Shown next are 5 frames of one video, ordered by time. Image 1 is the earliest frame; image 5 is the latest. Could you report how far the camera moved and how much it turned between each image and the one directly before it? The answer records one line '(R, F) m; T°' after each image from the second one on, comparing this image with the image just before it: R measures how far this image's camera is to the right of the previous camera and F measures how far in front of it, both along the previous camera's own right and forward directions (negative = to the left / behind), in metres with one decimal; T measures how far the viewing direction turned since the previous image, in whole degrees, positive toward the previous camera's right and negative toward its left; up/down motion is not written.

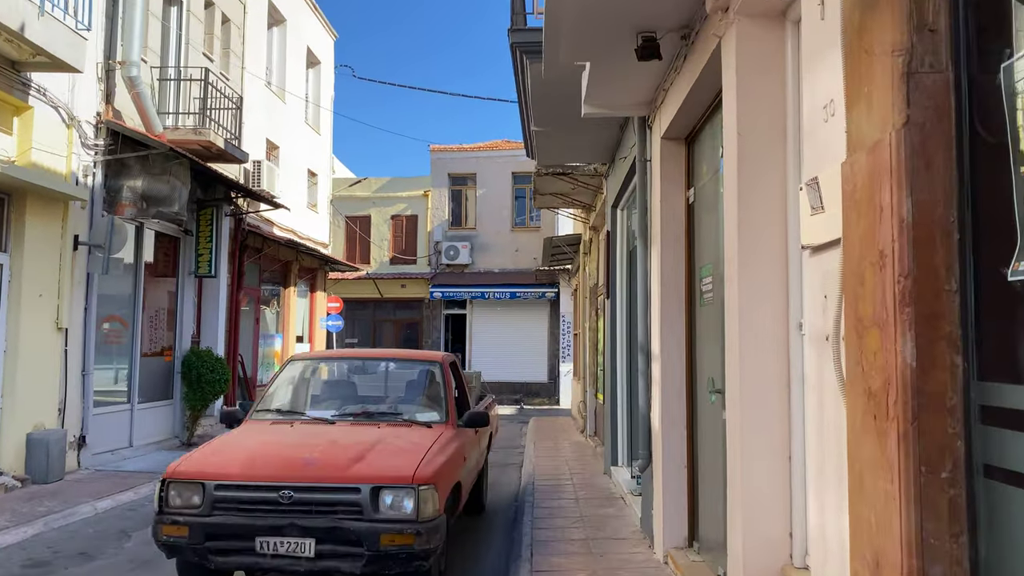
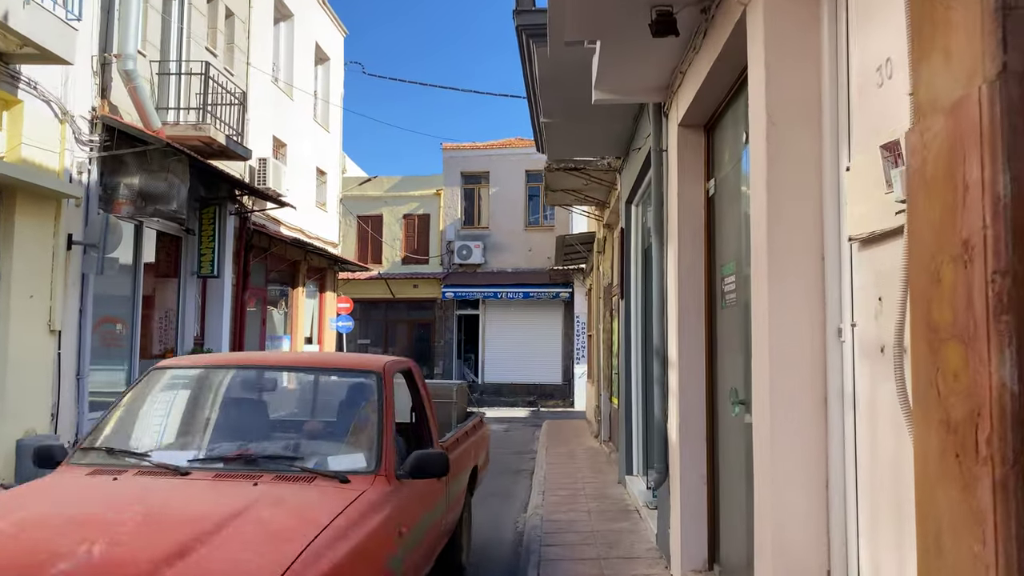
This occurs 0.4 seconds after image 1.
(+0.1, +0.4) m; -1°
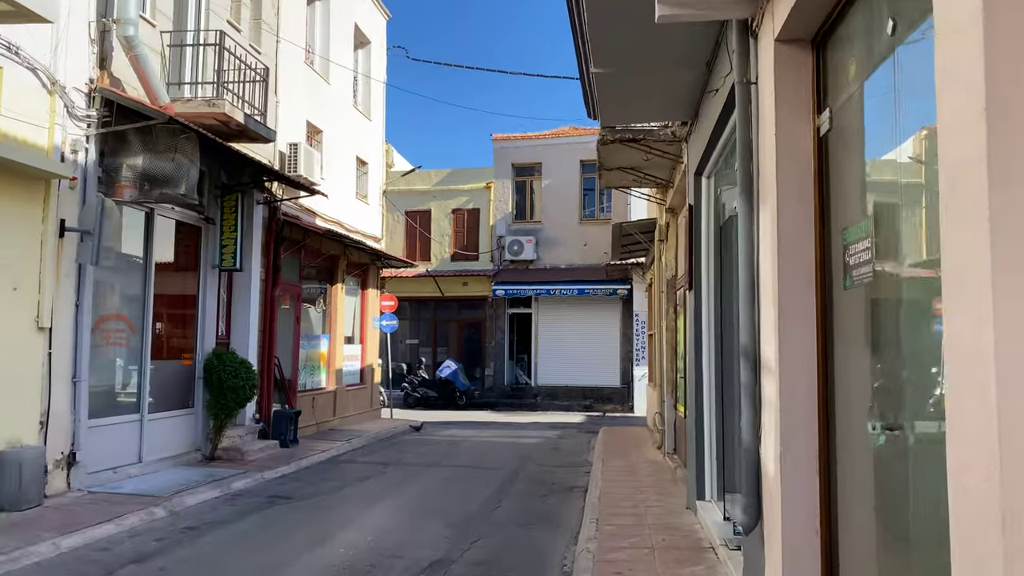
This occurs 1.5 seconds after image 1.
(+0.1, +1.2) m; -4°
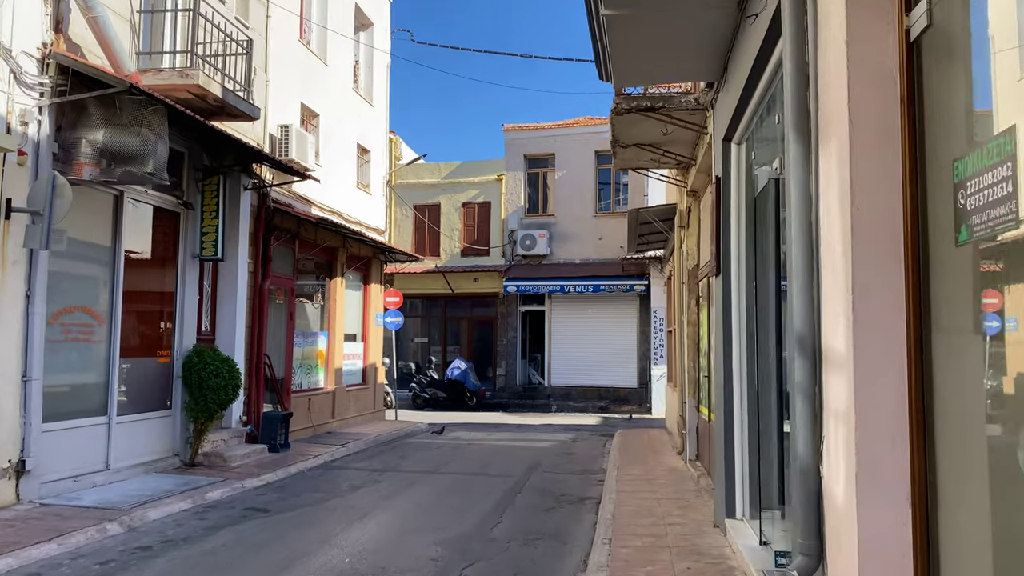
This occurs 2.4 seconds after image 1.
(+0.1, +0.9) m; -1°
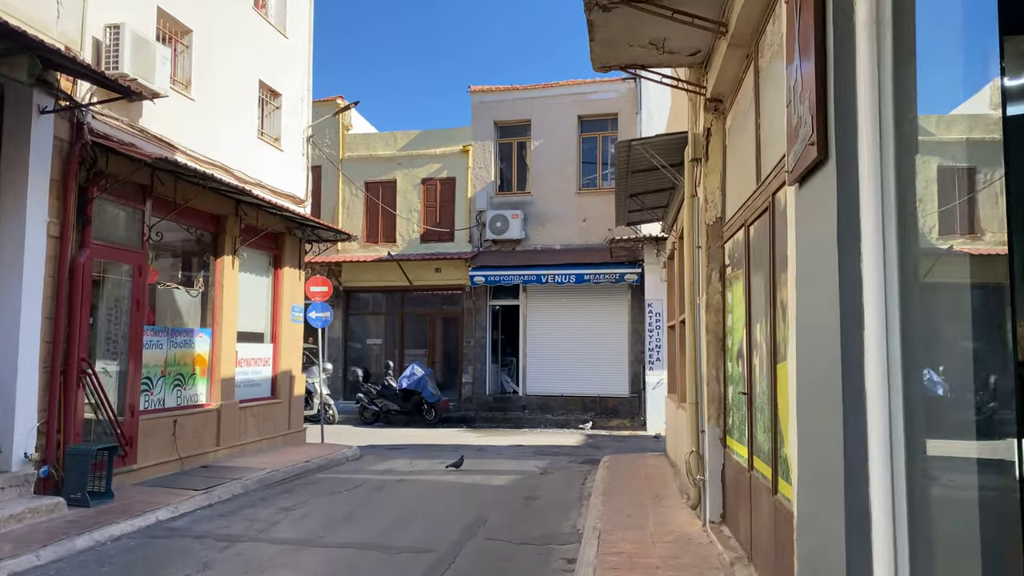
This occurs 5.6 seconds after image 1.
(+0.6, +3.4) m; +1°
